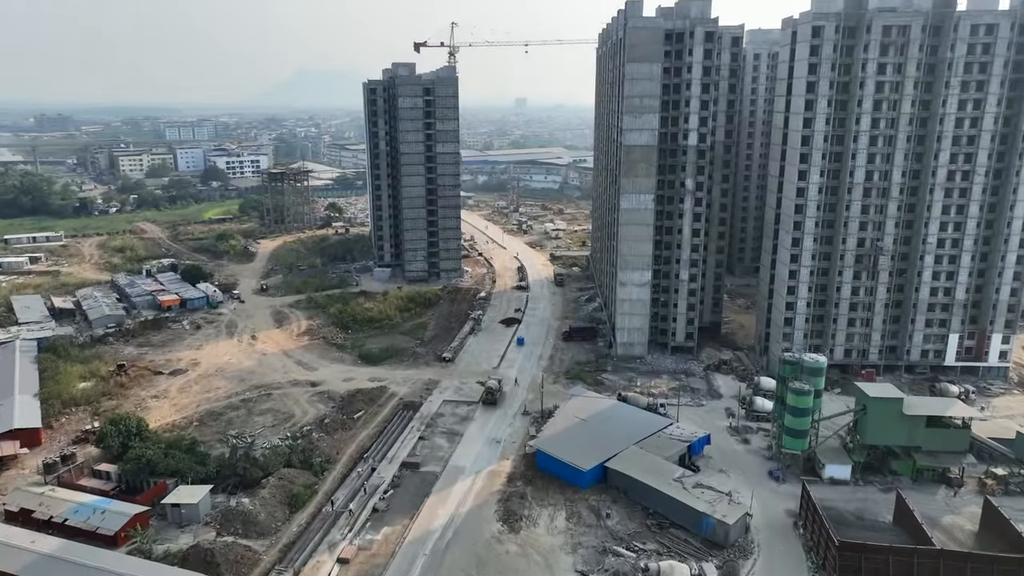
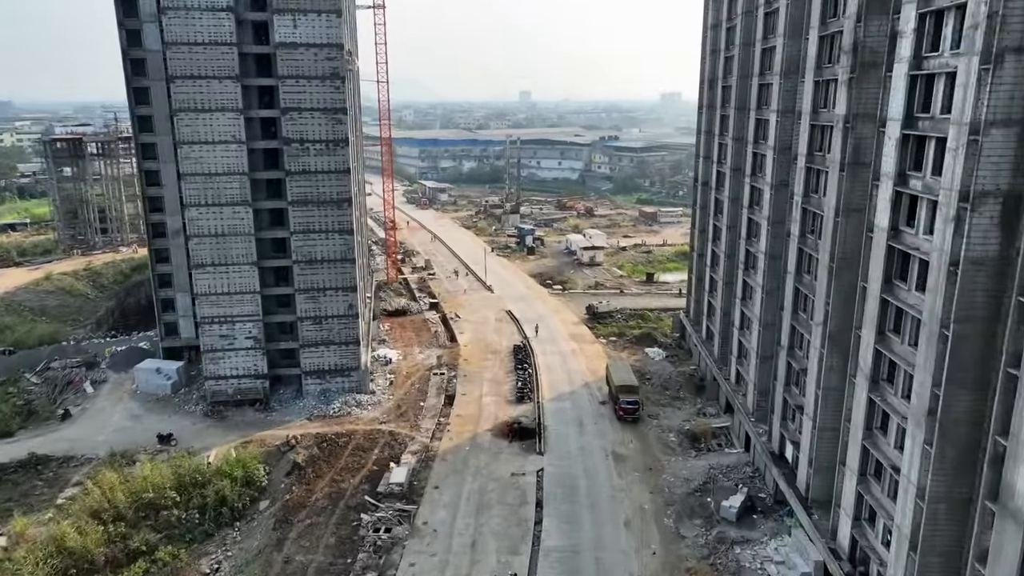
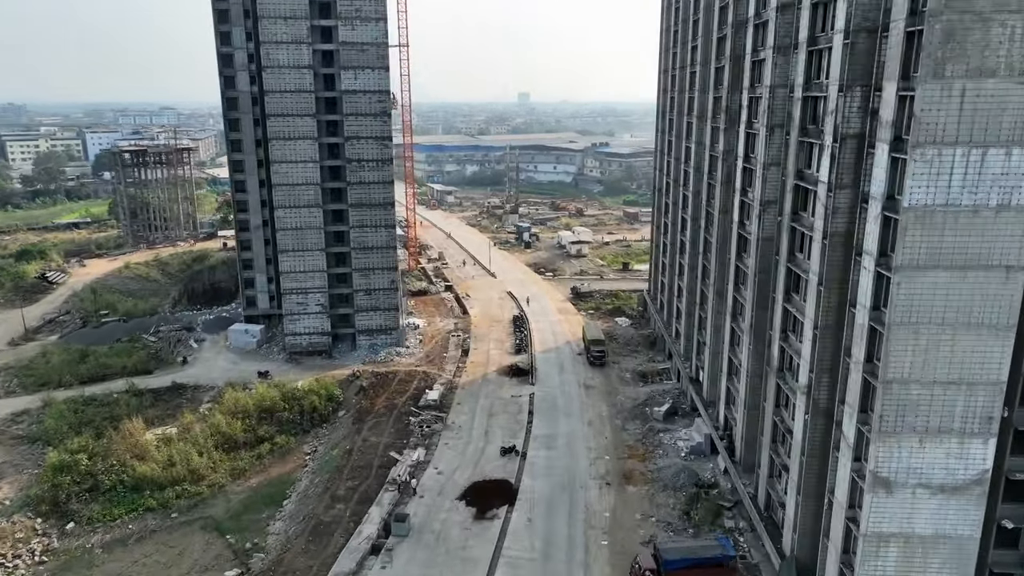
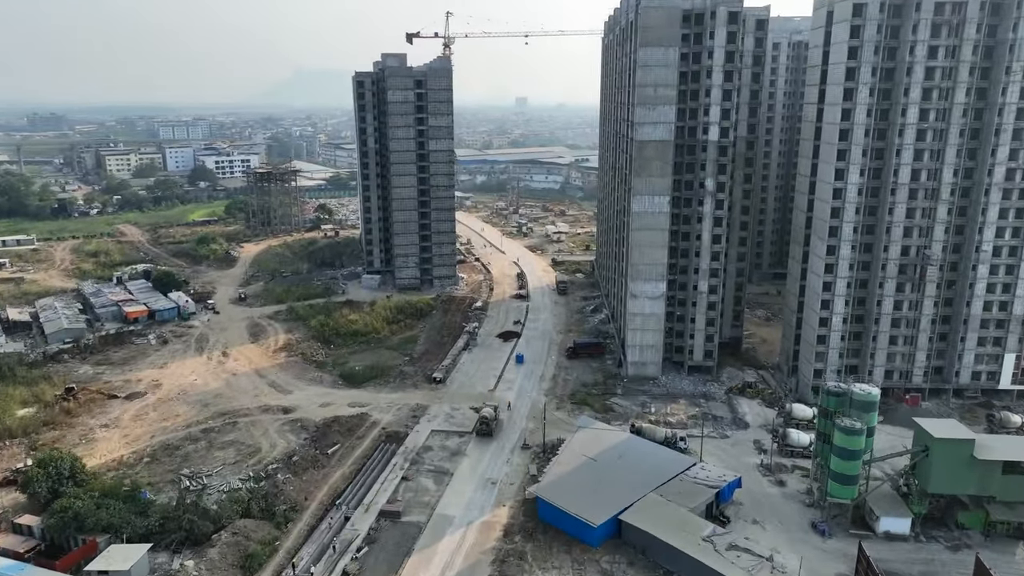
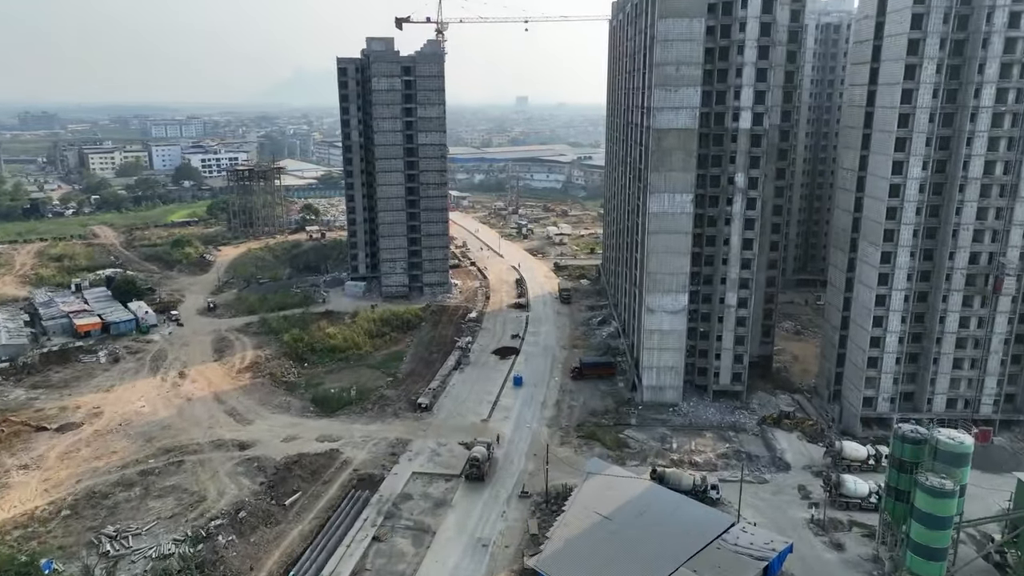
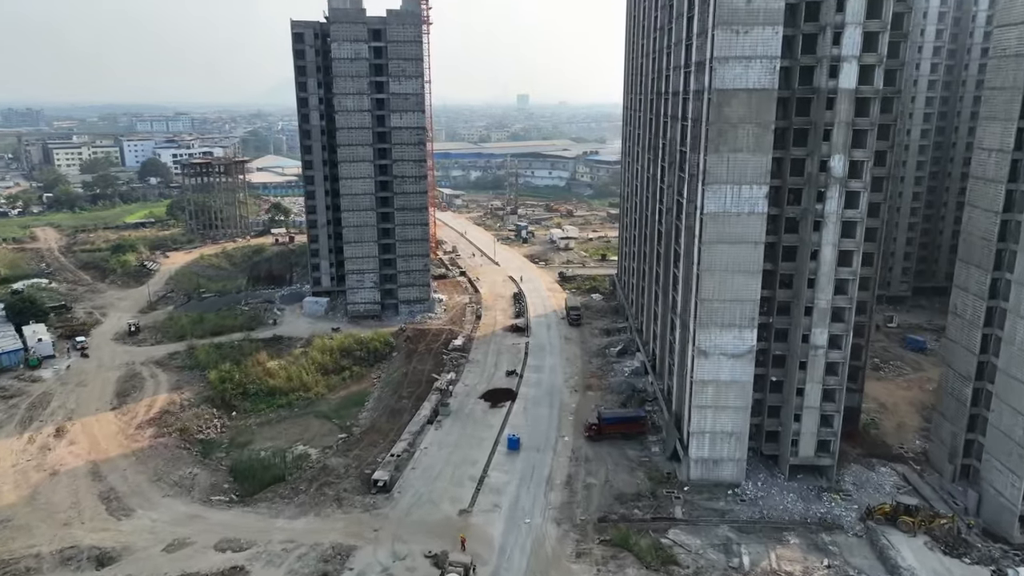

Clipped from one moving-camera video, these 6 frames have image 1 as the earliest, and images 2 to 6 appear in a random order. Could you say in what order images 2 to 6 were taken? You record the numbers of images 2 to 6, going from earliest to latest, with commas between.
4, 5, 6, 3, 2
